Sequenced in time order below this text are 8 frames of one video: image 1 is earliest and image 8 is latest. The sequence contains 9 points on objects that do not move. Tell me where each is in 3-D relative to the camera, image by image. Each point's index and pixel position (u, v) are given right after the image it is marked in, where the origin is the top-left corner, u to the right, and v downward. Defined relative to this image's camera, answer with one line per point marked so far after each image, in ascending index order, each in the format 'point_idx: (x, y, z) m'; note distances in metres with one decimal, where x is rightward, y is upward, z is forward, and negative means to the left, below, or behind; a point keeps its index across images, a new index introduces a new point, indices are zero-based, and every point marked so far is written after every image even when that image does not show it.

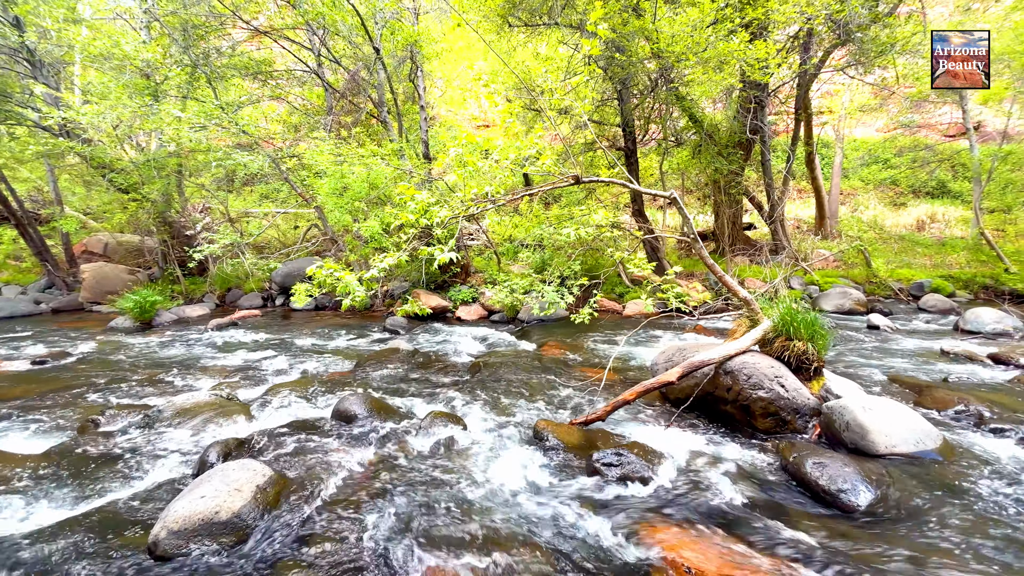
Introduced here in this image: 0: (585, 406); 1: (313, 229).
0: (+1.0, -1.6, +6.0) m
1: (-8.3, +2.4, +18.1) m
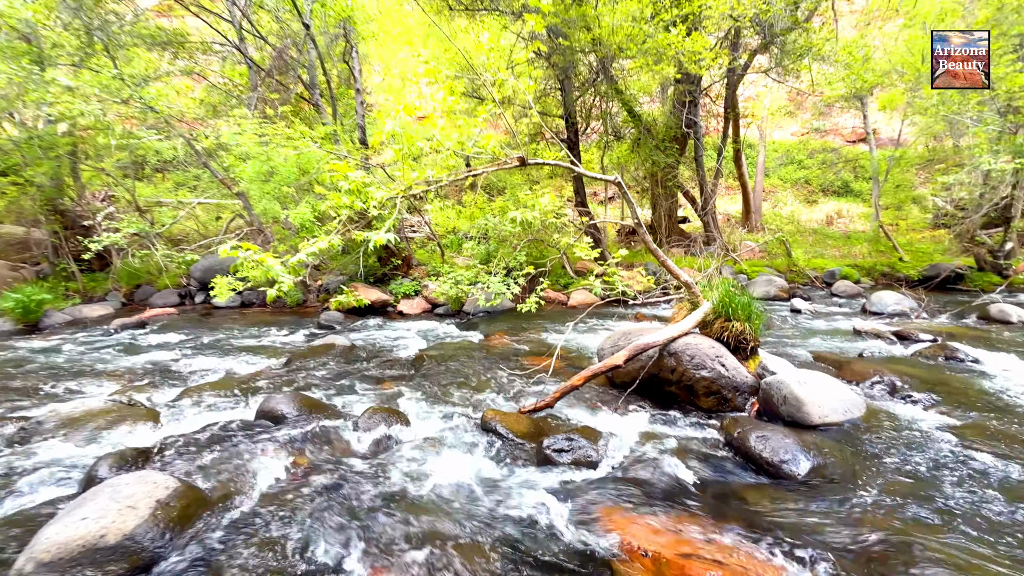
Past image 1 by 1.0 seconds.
0: (+0.3, -1.4, +5.8) m
1: (-10.5, +2.6, +16.6) m
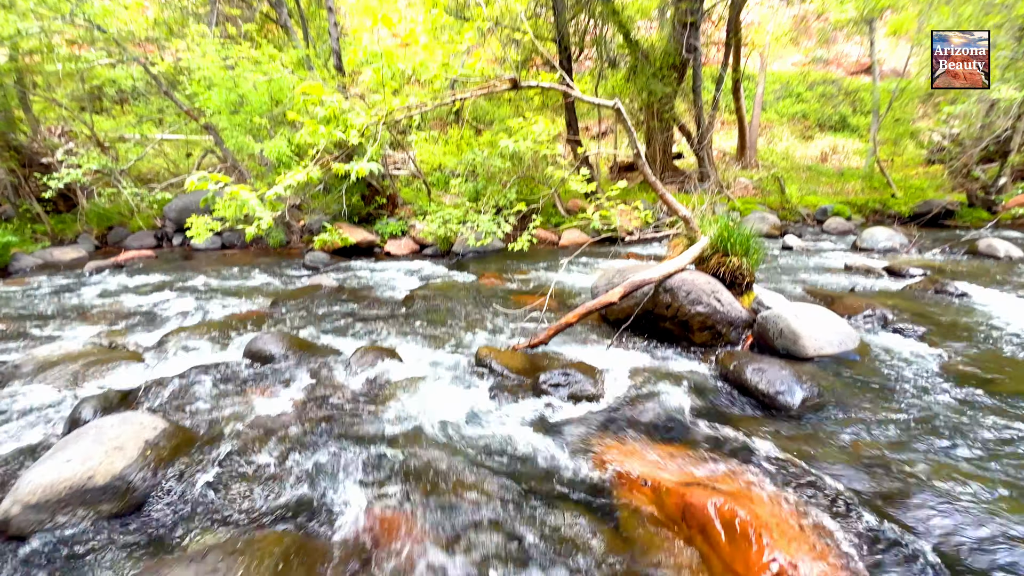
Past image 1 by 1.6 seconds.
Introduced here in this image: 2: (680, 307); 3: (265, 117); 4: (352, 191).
0: (+0.2, -0.6, +5.8) m
1: (-10.9, +4.7, +15.6) m
2: (+2.0, -0.2, +5.2) m
3: (-6.4, +4.4, +11.2) m
4: (-4.8, +2.9, +13.0) m
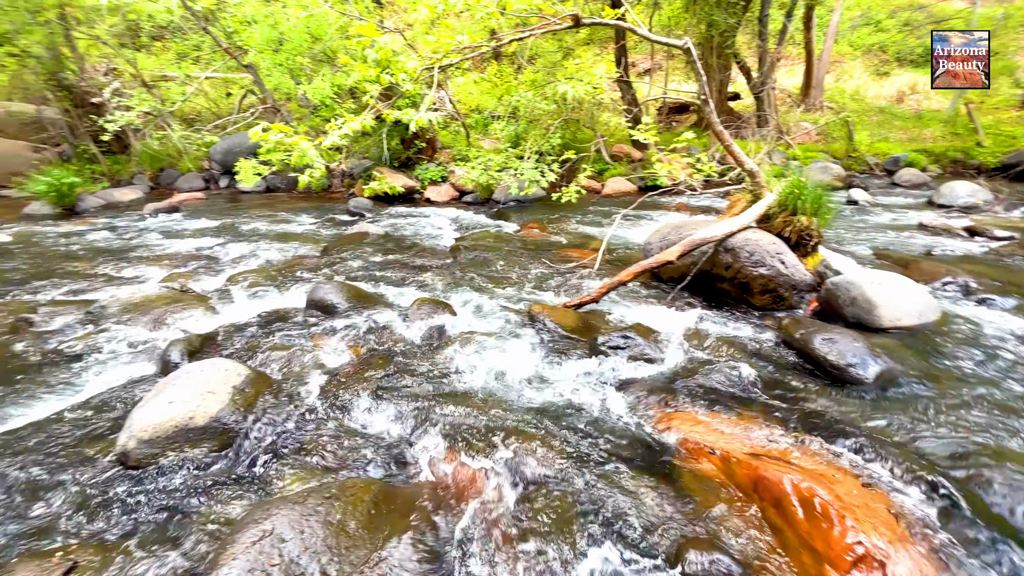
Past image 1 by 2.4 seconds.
0: (+0.9, 0.0, +5.7) m
1: (-9.4, +6.9, +15.5) m
2: (+2.7, +0.2, +5.0) m
3: (-5.2, +5.8, +10.9) m
4: (-3.6, +4.5, +12.8) m
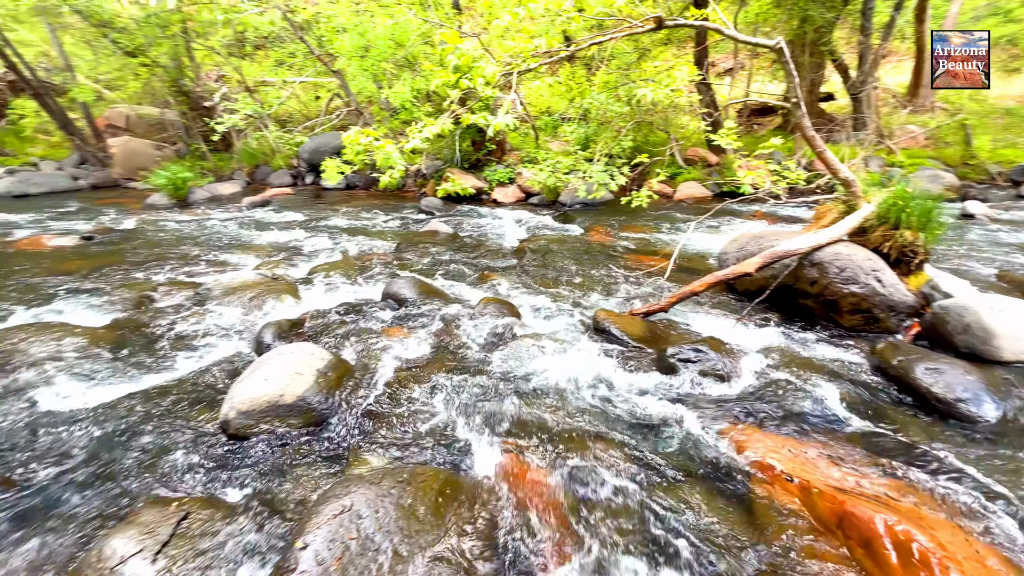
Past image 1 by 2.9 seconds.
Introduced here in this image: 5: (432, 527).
0: (+1.7, -0.1, +5.6) m
1: (-6.8, +7.2, +16.7) m
2: (+3.4, 0.0, +4.6) m
3: (-3.3, +6.0, +11.5) m
4: (-1.5, +4.6, +13.1) m
5: (-0.4, -1.3, +2.3) m
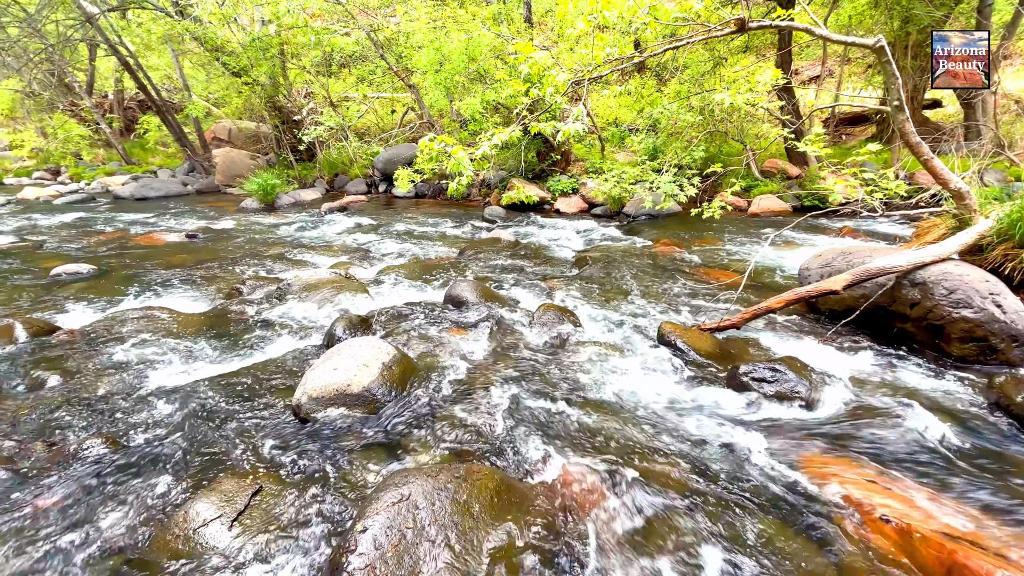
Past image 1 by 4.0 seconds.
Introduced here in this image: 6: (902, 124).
0: (+2.5, -0.3, +5.3) m
1: (-4.2, +7.1, +17.6) m
2: (+4.0, -0.2, +4.1) m
3: (-1.4, +5.9, +12.0) m
4: (+0.5, +4.3, +13.3) m
5: (-0.1, -1.2, +2.3) m
6: (+4.2, +1.8, +4.7) m
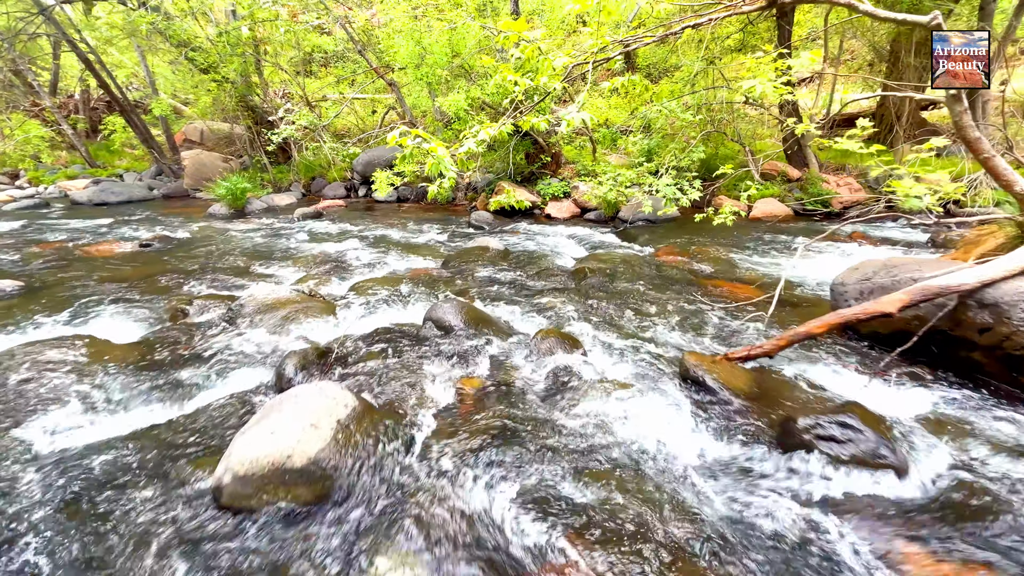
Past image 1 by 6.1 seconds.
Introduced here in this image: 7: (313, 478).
0: (+2.4, -0.5, +4.5) m
1: (-4.7, +6.7, +16.7) m
2: (+4.0, -0.4, +3.4) m
3: (-1.7, +5.6, +11.2) m
4: (+0.2, +4.0, +12.5) m
5: (-0.1, -1.5, +1.4) m
6: (+4.1, +1.6, +4.0) m
7: (-1.1, -1.1, +2.5) m
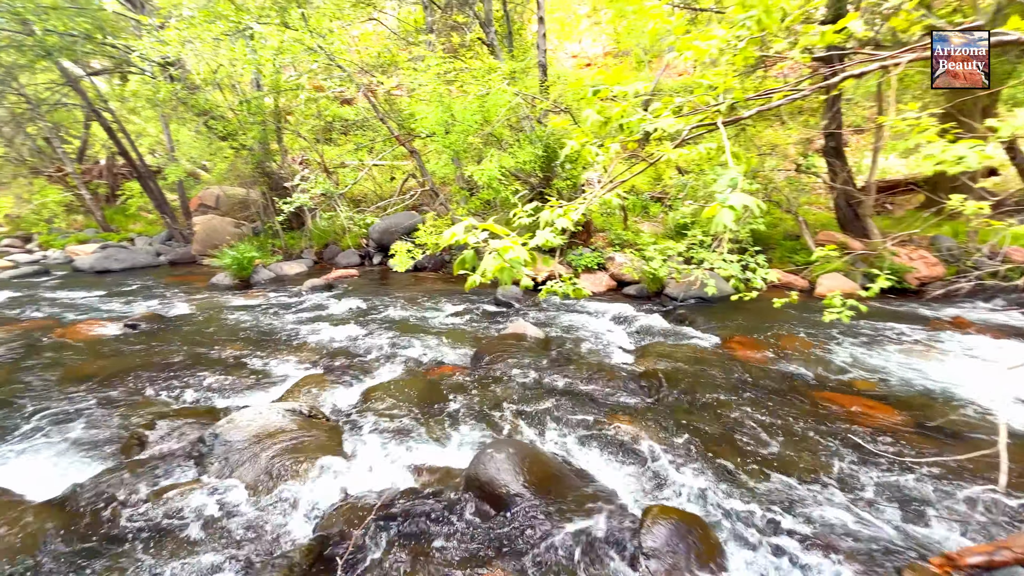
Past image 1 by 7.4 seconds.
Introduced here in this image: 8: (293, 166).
0: (+3.0, -1.6, +3.0) m
1: (-3.8, +4.0, +16.1) m
2: (+4.6, -1.3, +1.9) m
3: (-1.0, +3.6, +10.4) m
4: (+0.9, +1.9, +11.5) m
5: (+0.5, -2.1, -0.2) m
6: (+4.8, +0.6, +2.7) m
7: (-0.6, -1.9, +1.0) m
8: (-7.9, +4.4, +15.4) m
